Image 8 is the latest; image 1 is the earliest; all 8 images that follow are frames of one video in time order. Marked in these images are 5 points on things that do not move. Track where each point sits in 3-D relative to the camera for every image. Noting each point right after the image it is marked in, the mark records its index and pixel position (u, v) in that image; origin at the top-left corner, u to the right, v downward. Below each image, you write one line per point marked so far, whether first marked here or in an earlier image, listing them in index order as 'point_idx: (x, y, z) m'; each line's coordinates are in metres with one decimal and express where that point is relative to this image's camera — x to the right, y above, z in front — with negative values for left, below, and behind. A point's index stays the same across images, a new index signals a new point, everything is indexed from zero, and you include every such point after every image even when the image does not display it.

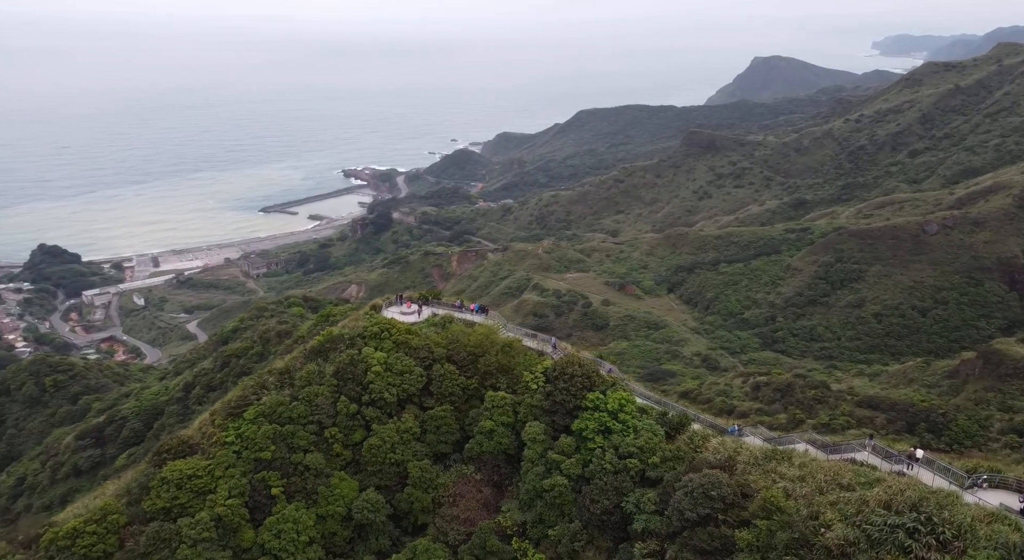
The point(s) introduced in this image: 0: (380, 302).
0: (-3.3, -0.5, +17.1) m
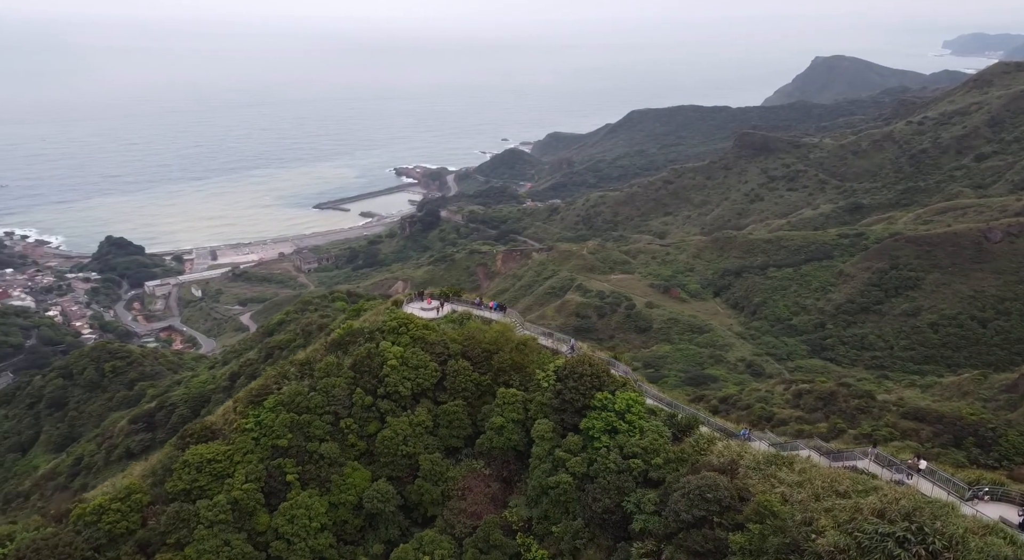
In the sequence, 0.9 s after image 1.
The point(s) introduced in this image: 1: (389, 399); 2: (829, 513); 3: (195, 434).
0: (-2.8, -0.4, +17.5) m
1: (-2.4, -2.3, +14.0) m
2: (+4.0, -2.9, +9.4) m
3: (-5.9, -2.8, +13.5) m
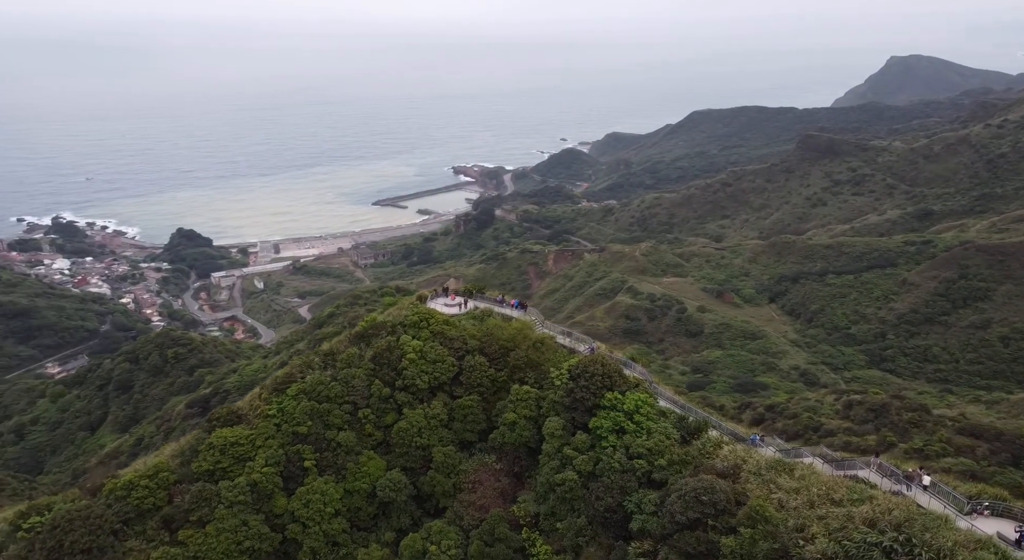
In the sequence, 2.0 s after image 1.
0: (-2.1, -0.3, +17.9) m
1: (-2.1, -2.2, +14.3) m
2: (+3.9, -3.0, +9.3) m
3: (-5.6, -2.7, +14.2) m
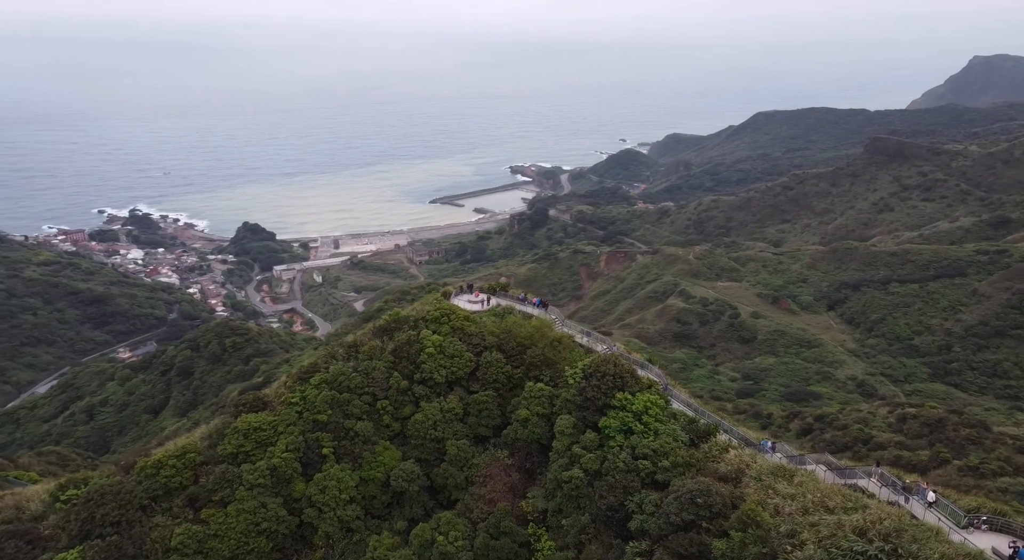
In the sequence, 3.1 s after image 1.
0: (-1.5, -0.2, +18.2) m
1: (-1.8, -2.1, +14.7) m
2: (+3.7, -3.1, +9.1) m
3: (-5.3, -2.5, +14.9) m
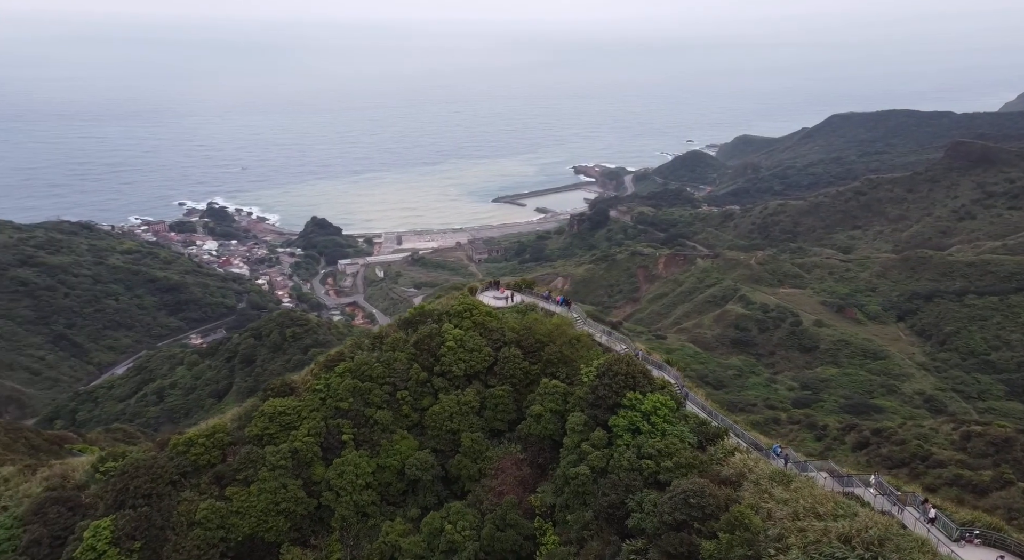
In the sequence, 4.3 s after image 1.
0: (-0.7, -0.1, +18.5) m
1: (-1.4, -2.0, +15.0) m
2: (+3.5, -3.1, +8.9) m
3: (-4.9, -2.3, +15.5) m
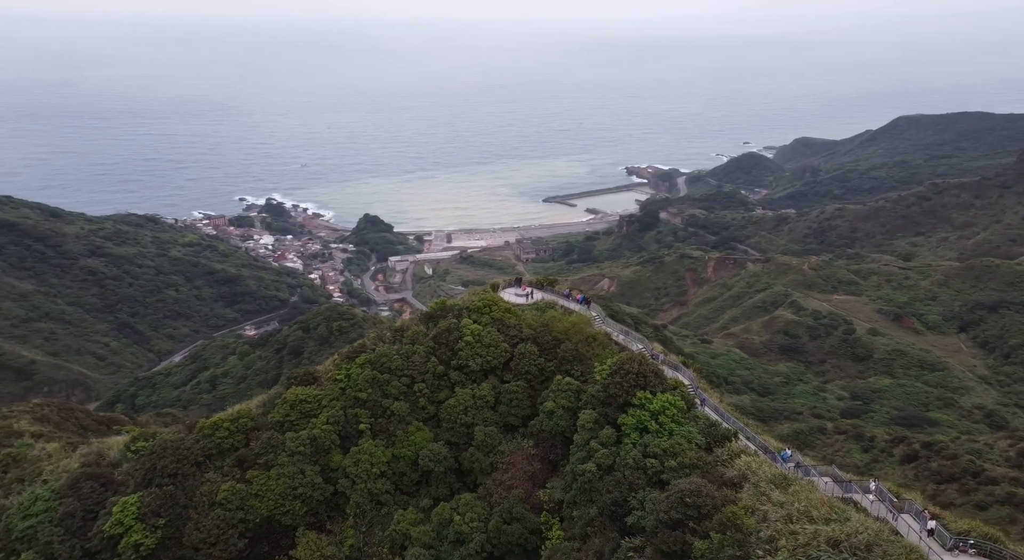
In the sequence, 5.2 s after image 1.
0: (-0.1, 0.0, +18.6) m
1: (-1.1, -1.9, +15.1) m
2: (+3.3, -3.1, +8.8) m
3: (-4.6, -2.1, +15.9) m
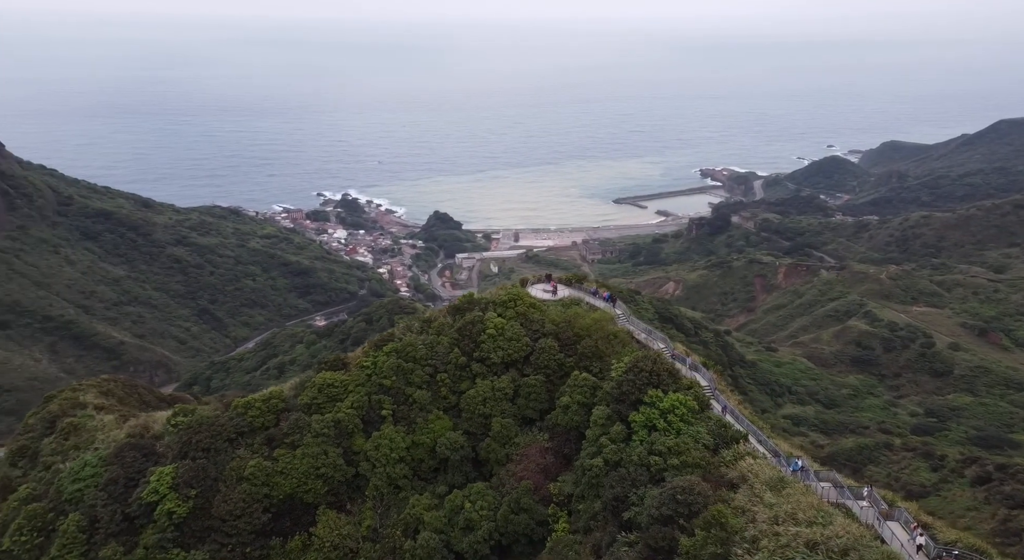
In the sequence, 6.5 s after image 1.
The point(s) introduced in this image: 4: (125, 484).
0: (+0.8, +0.1, +18.6) m
1: (-0.6, -1.7, +15.3) m
2: (+3.0, -3.1, +8.5) m
3: (-4.0, -1.8, +16.5) m
4: (-7.9, -4.1, +15.0) m
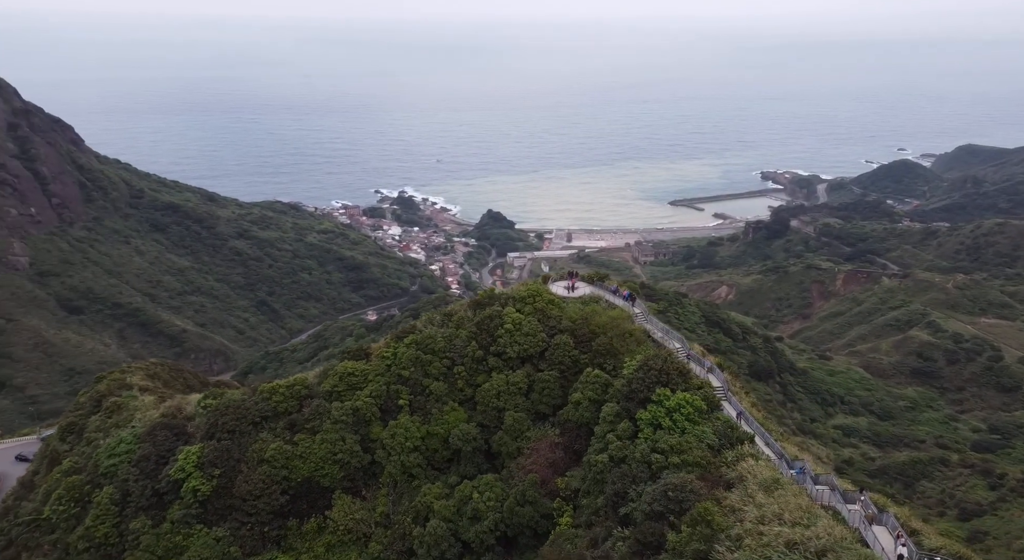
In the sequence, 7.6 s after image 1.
0: (+1.5, +0.2, +18.5) m
1: (-0.3, -1.6, +15.4) m
2: (+2.8, -3.0, +8.3) m
3: (-3.5, -1.6, +16.8) m
4: (-7.6, -3.8, +15.7) m
